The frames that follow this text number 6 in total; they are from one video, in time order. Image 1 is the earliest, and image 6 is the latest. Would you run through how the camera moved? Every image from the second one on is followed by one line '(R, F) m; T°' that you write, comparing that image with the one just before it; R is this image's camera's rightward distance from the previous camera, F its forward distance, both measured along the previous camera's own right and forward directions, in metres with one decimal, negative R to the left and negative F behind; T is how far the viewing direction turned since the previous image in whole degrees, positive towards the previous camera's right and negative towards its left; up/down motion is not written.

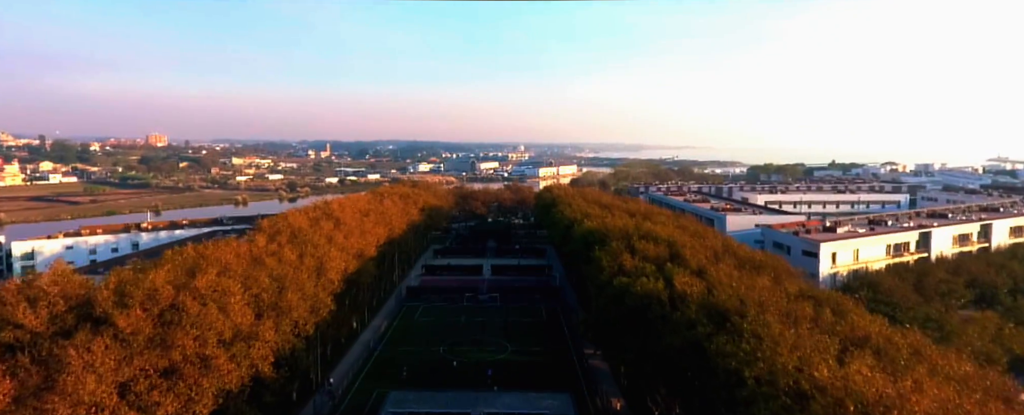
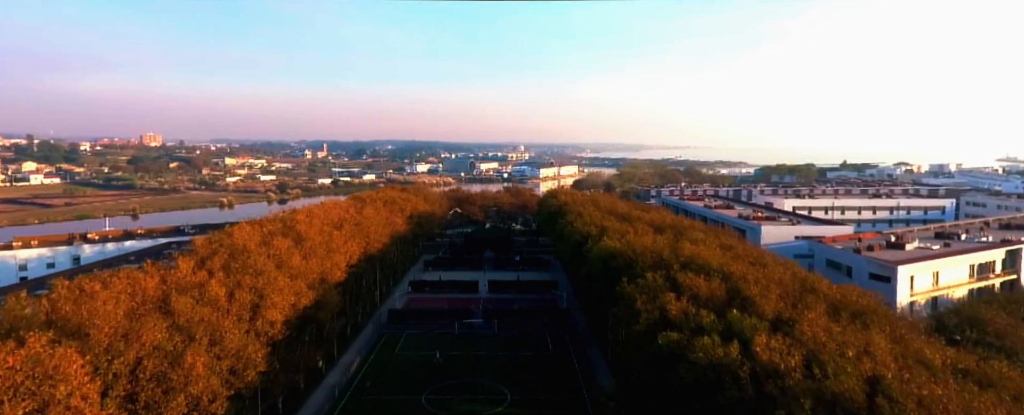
(0.0, +3.0) m; 0°
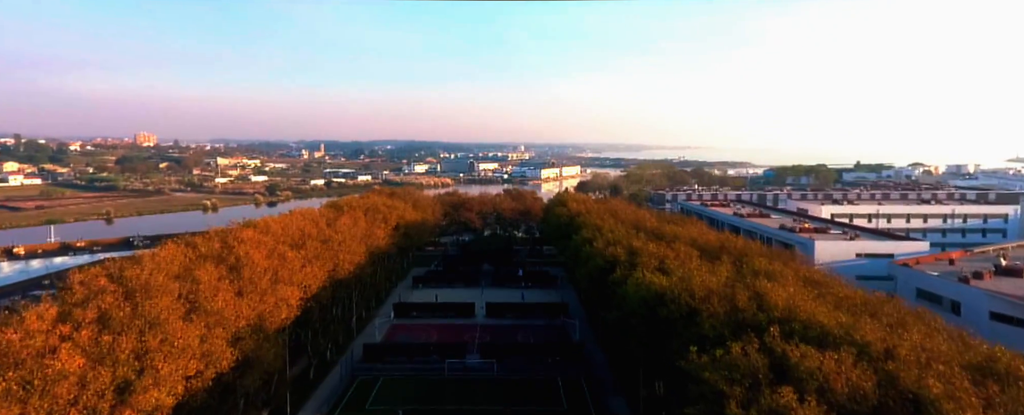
(-0.1, +3.2) m; 0°
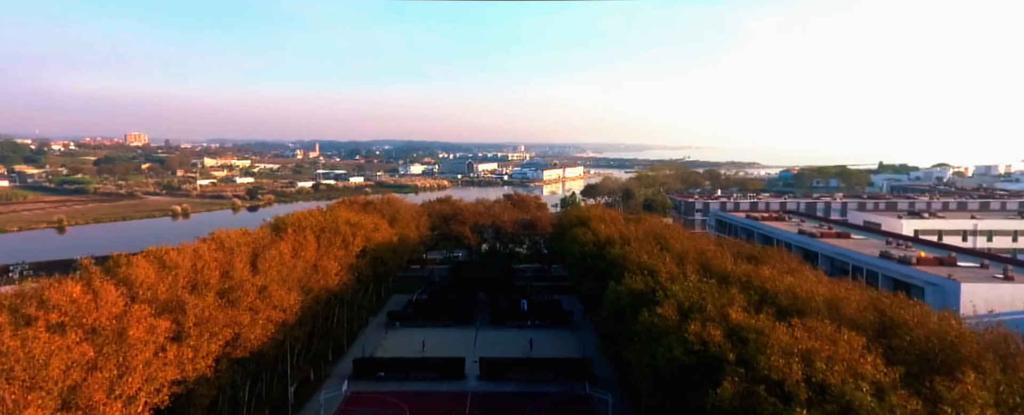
(-0.1, +4.9) m; 0°
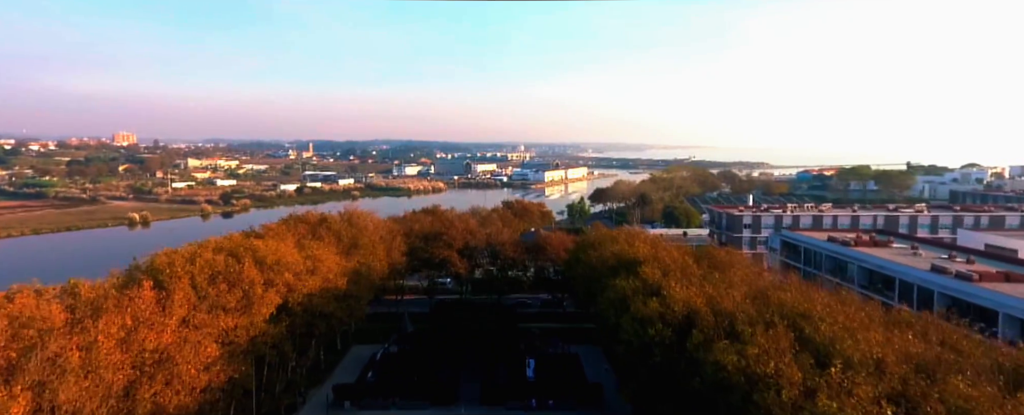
(0.0, +5.5) m; 0°
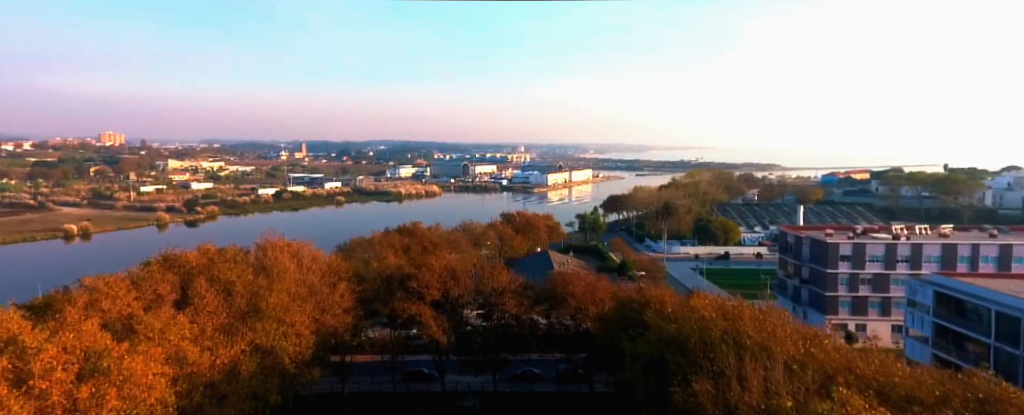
(-0.1, +6.3) m; 0°
